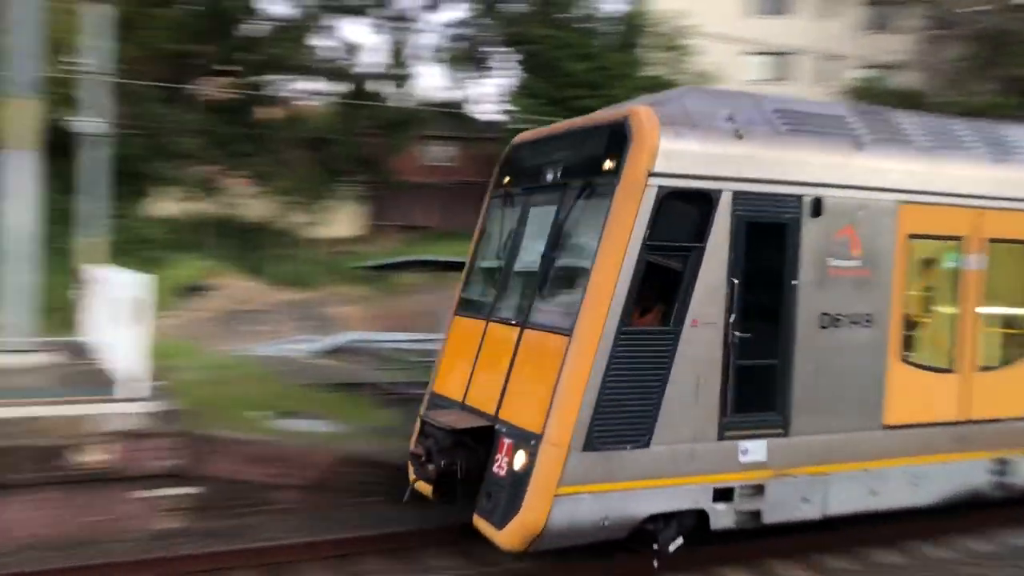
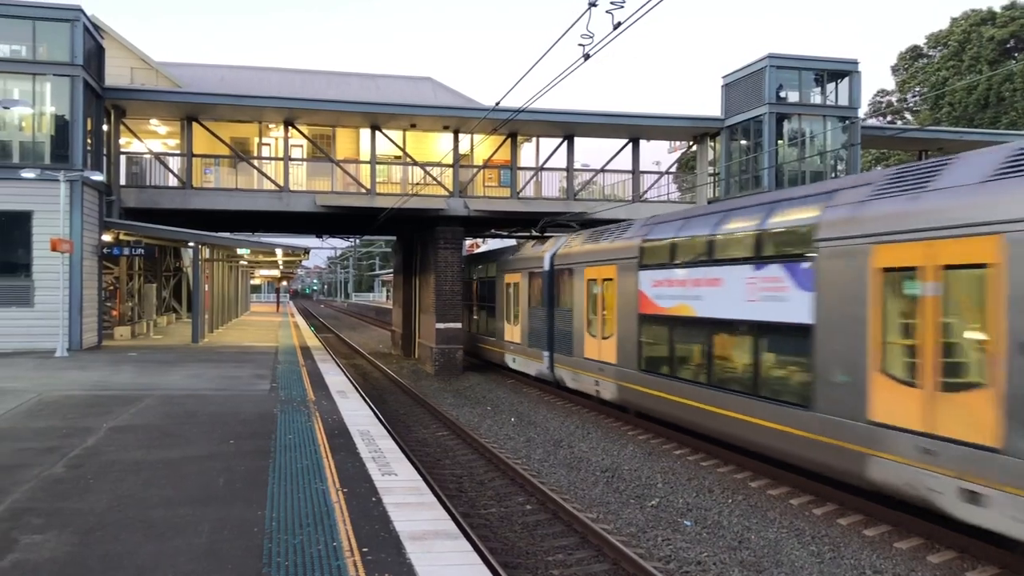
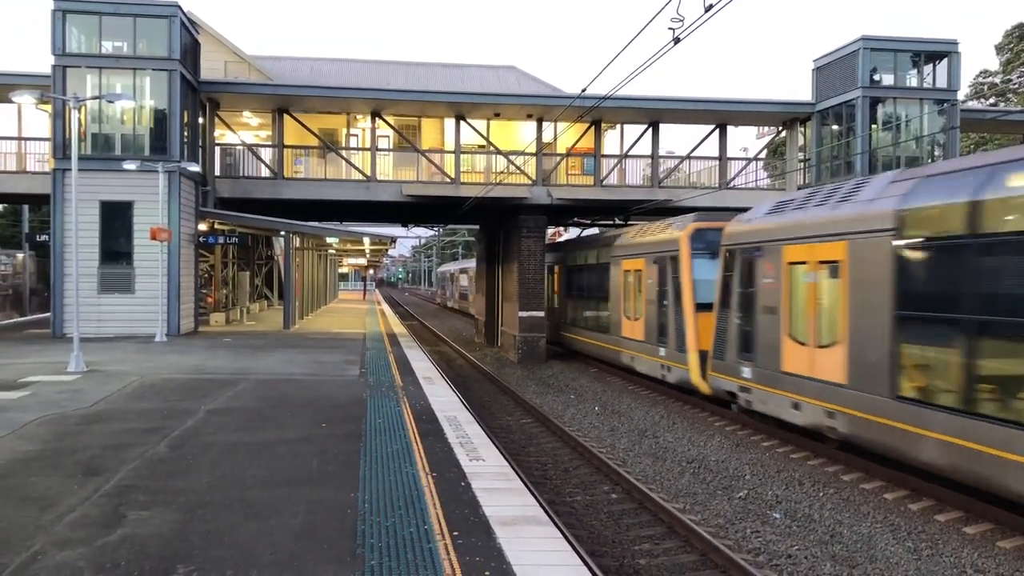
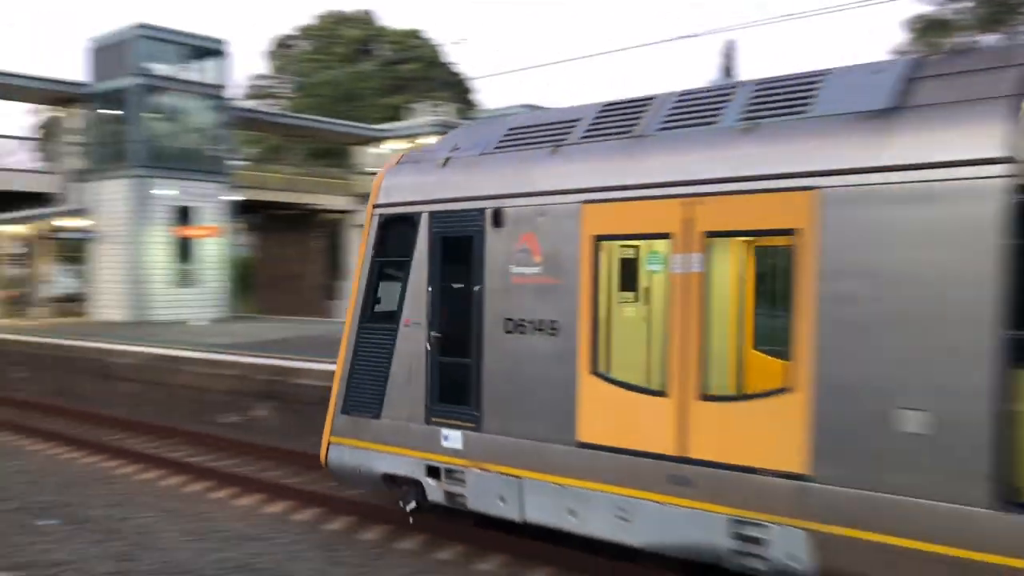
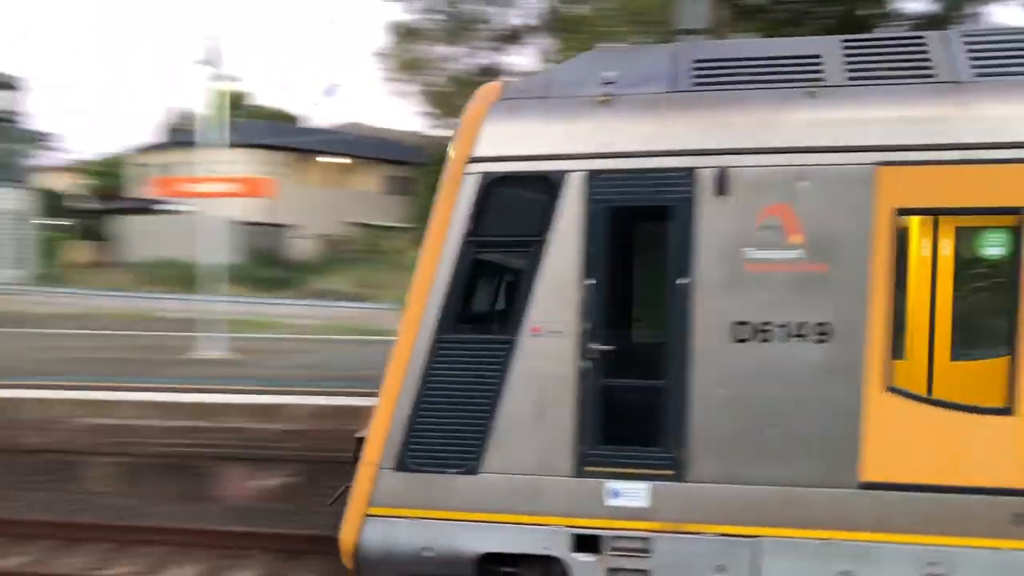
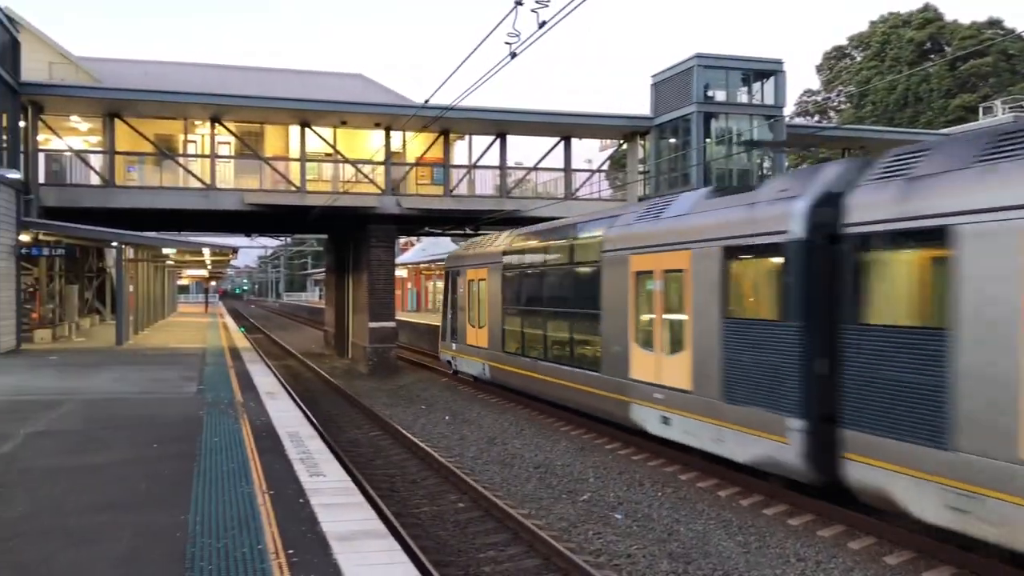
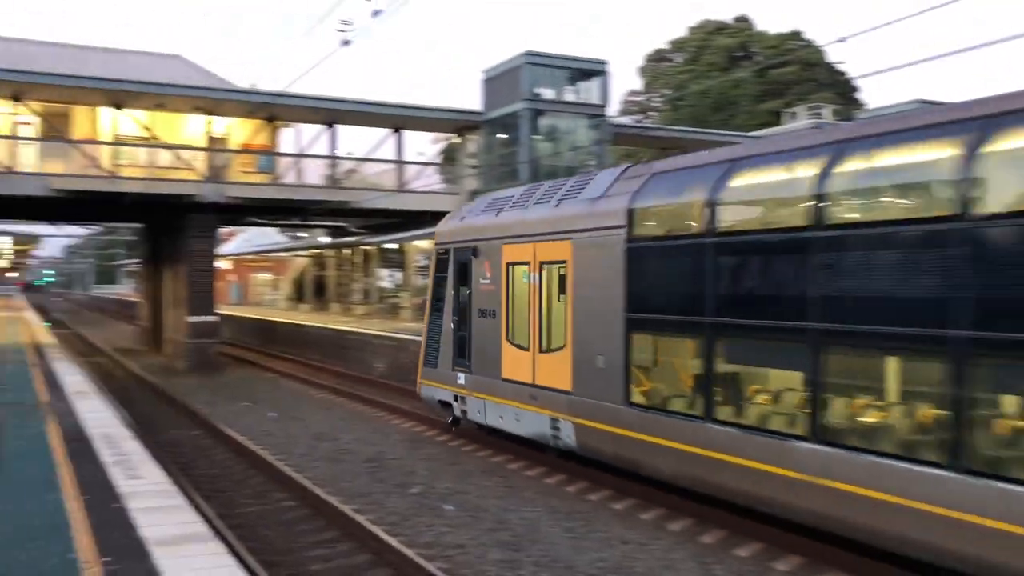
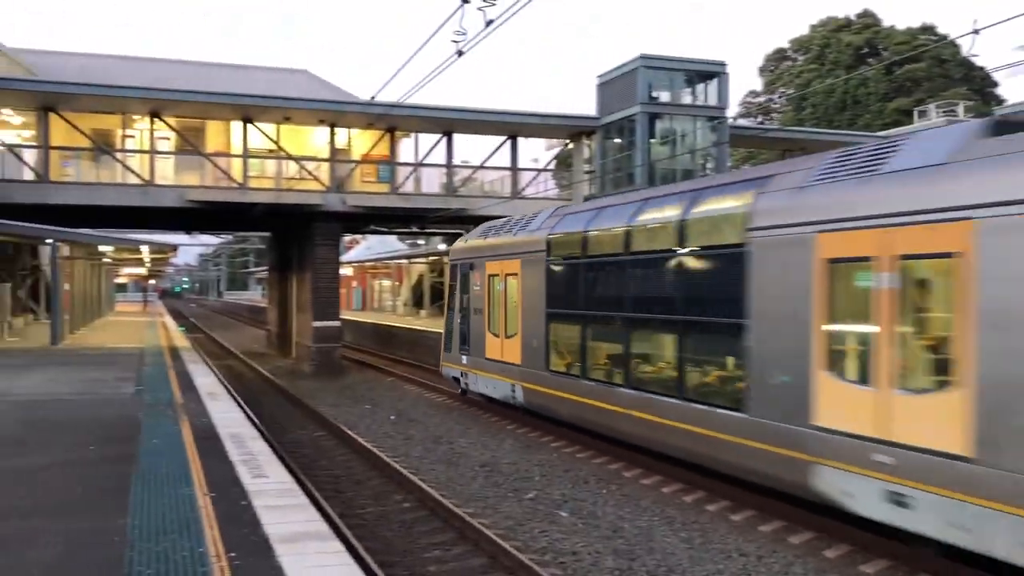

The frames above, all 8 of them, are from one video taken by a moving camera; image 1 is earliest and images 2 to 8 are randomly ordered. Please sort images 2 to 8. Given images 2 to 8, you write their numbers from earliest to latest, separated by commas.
5, 4, 7, 8, 6, 2, 3
